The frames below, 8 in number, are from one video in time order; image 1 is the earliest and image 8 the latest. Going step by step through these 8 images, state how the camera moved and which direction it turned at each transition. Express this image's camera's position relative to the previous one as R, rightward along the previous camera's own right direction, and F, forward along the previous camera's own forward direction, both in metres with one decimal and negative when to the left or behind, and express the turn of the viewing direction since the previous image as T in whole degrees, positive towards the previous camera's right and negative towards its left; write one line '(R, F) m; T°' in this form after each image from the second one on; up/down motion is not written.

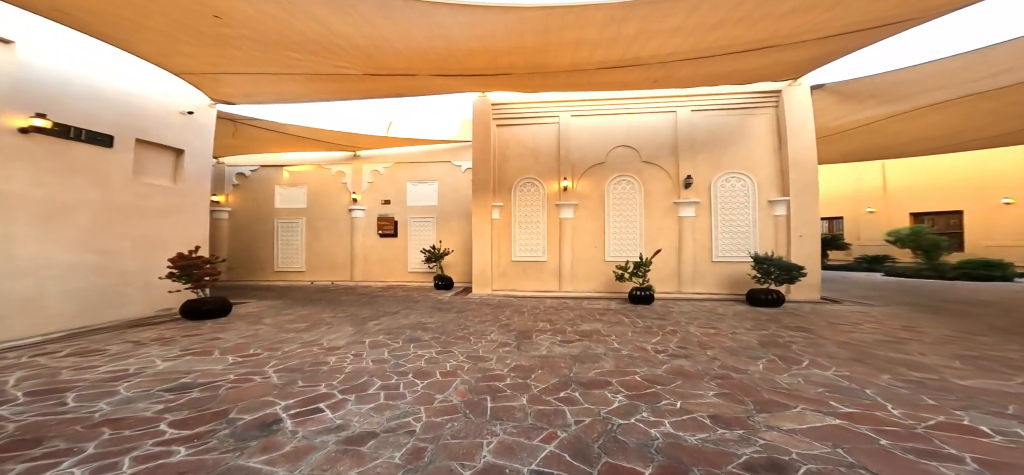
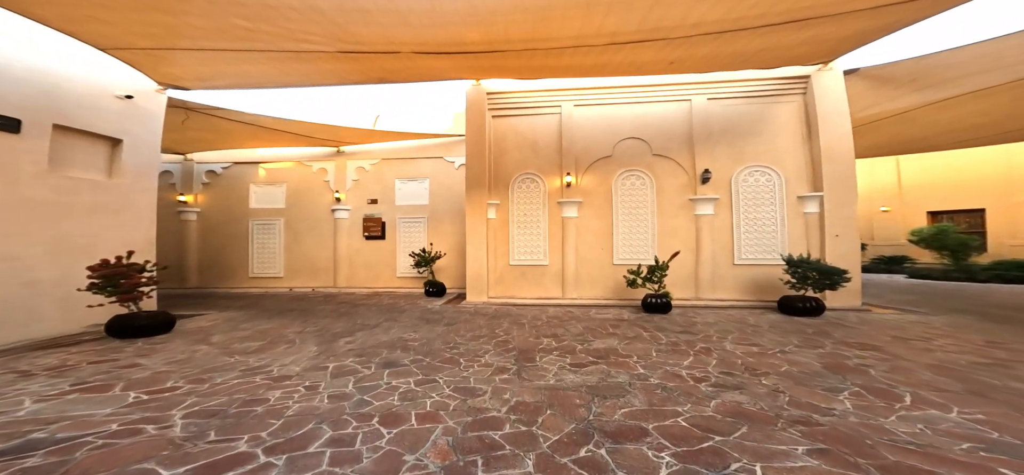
(0.0, +0.9) m; 0°
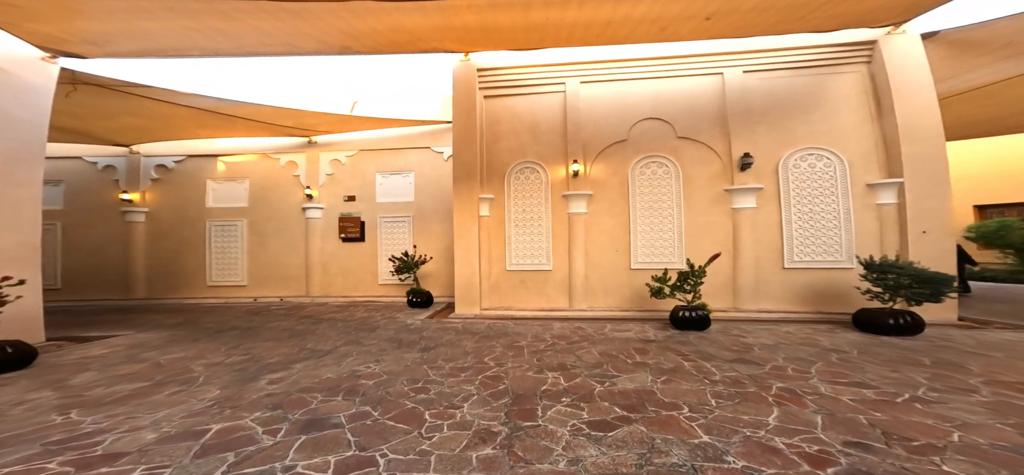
(+0.1, +1.4) m; 0°
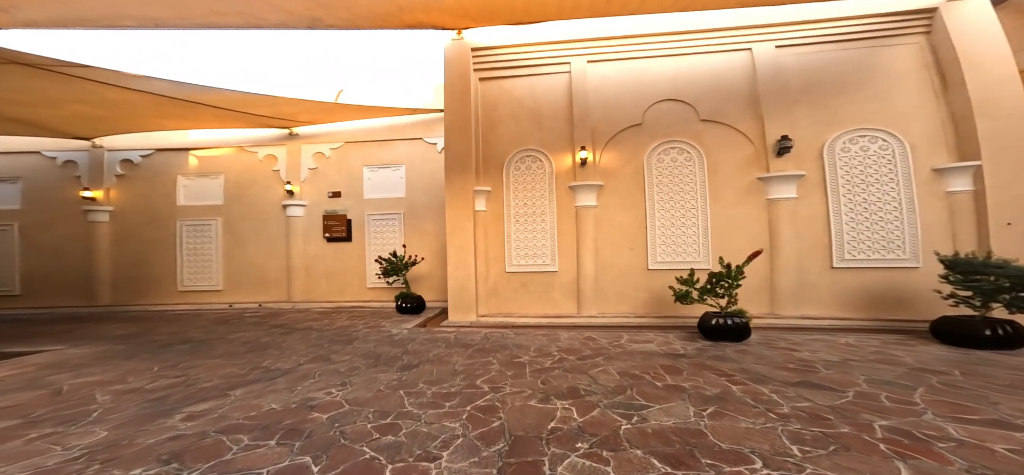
(+0.1, +0.8) m; -1°
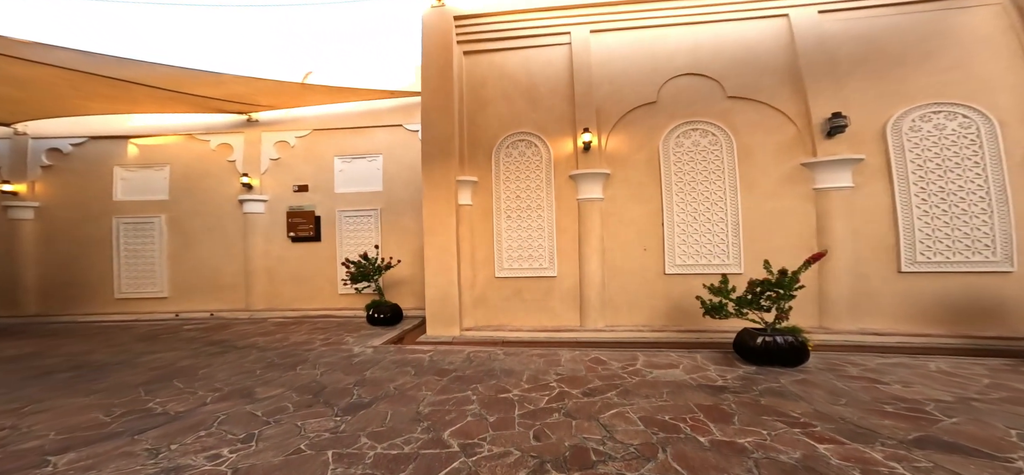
(+0.1, +1.0) m; 0°
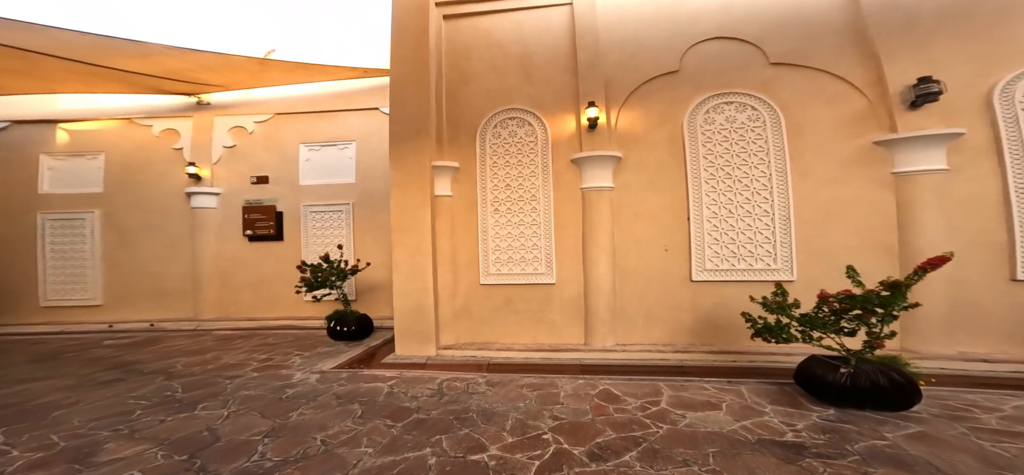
(+0.2, +1.0) m; 0°
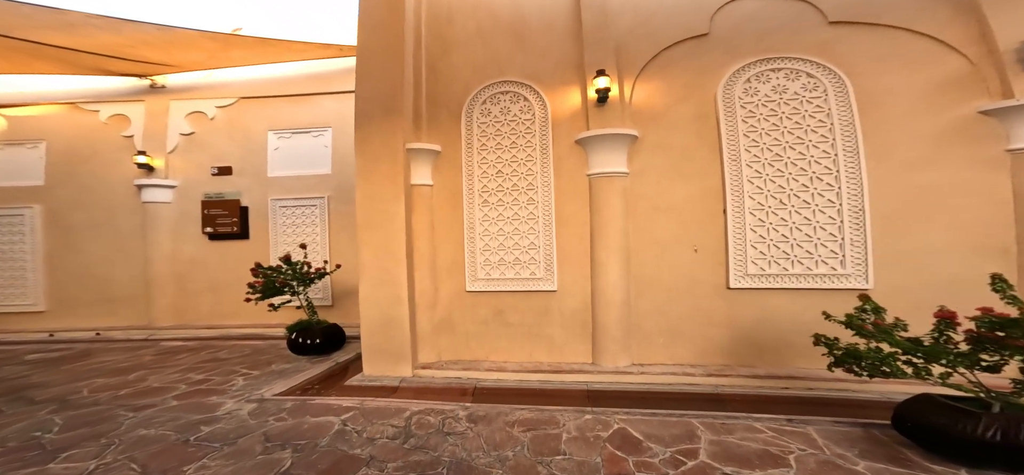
(+0.1, +0.8) m; -1°
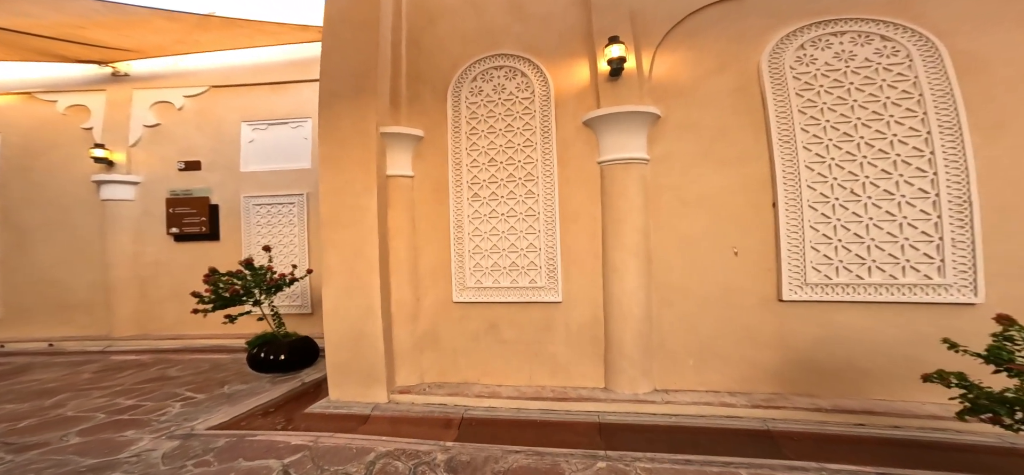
(+0.1, +0.6) m; -1°
